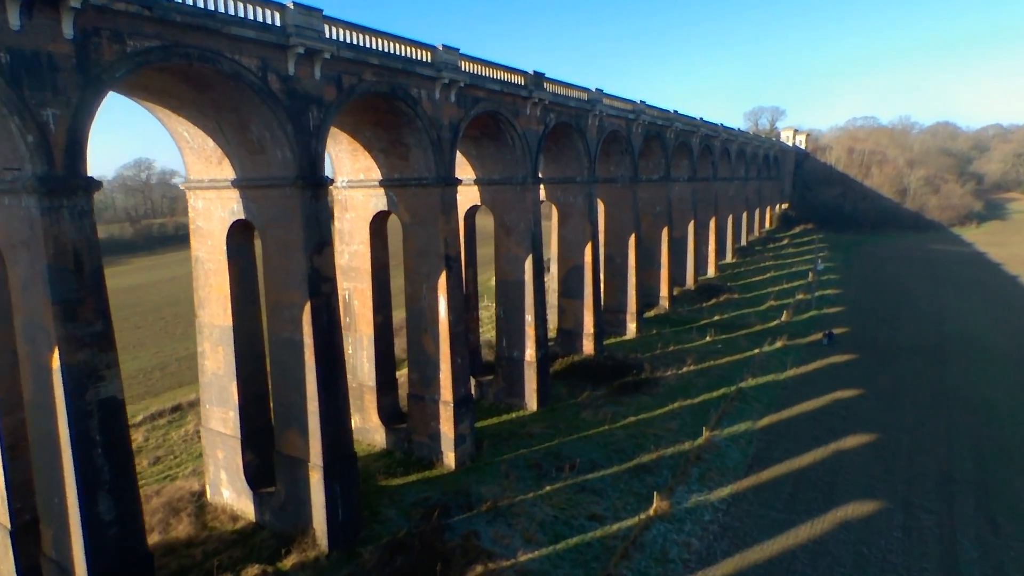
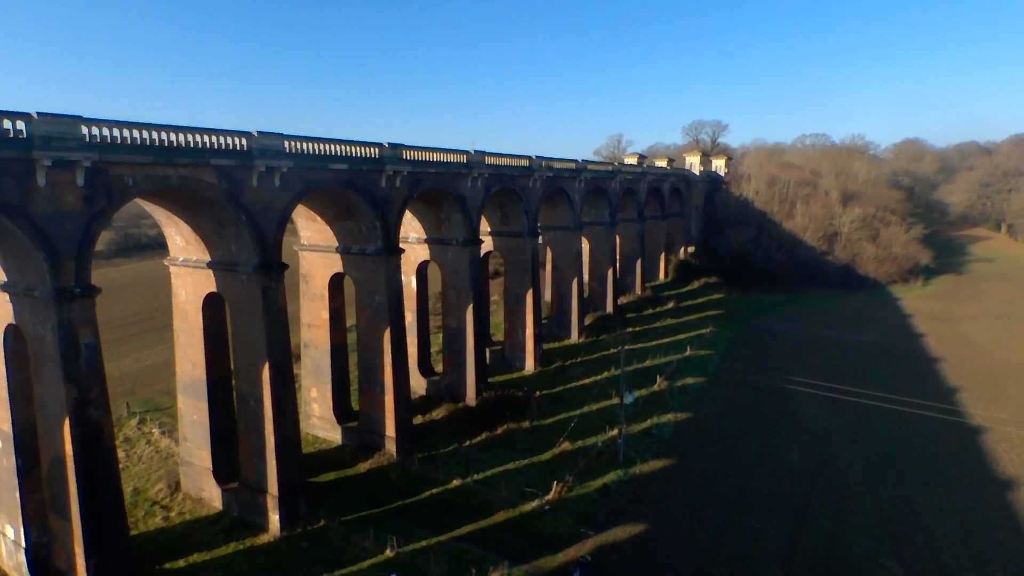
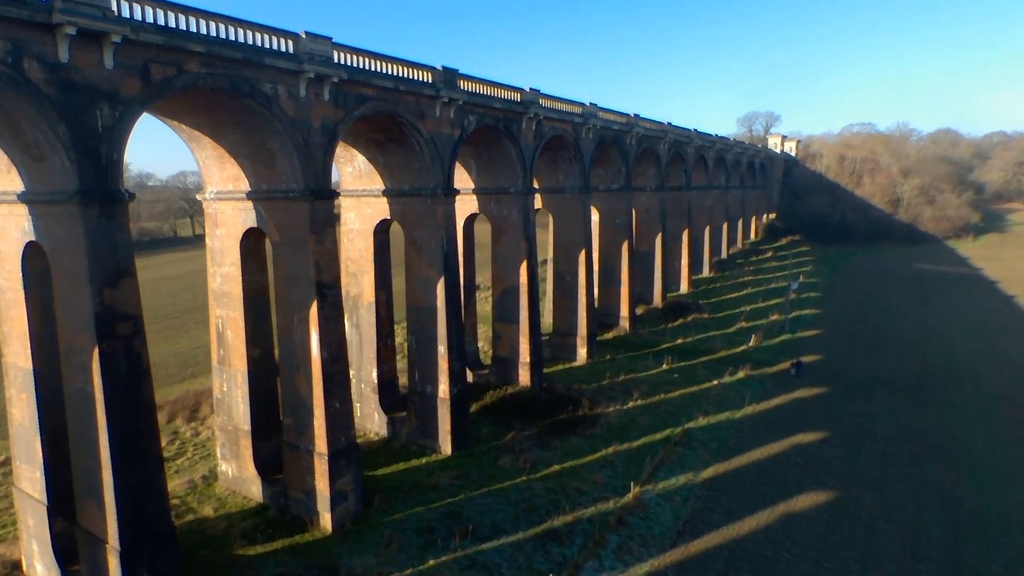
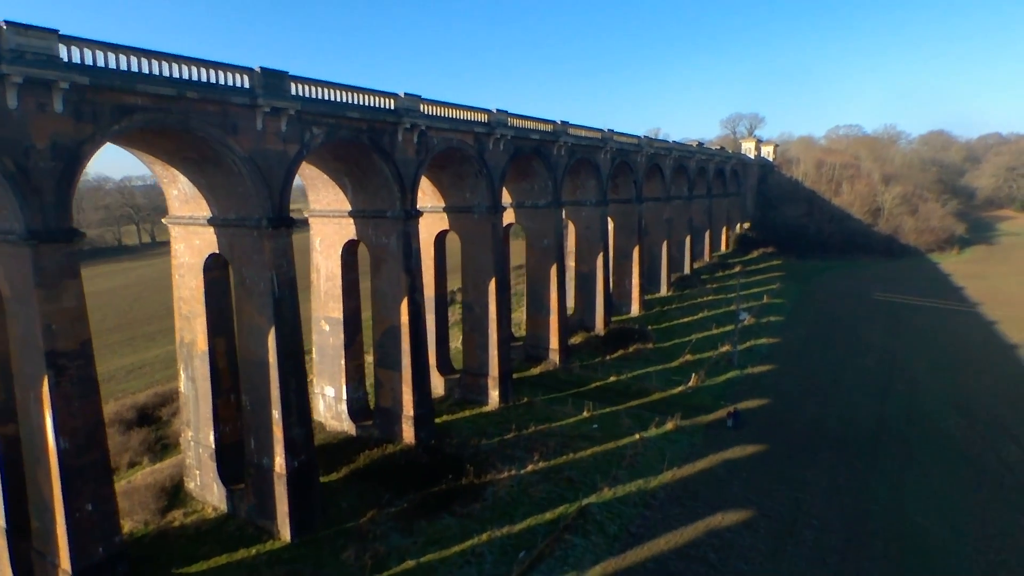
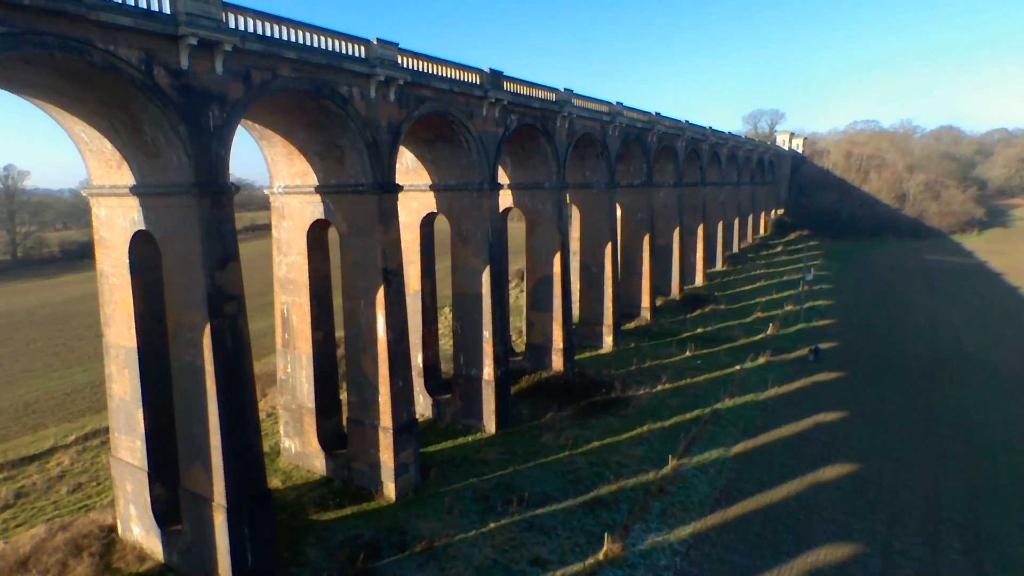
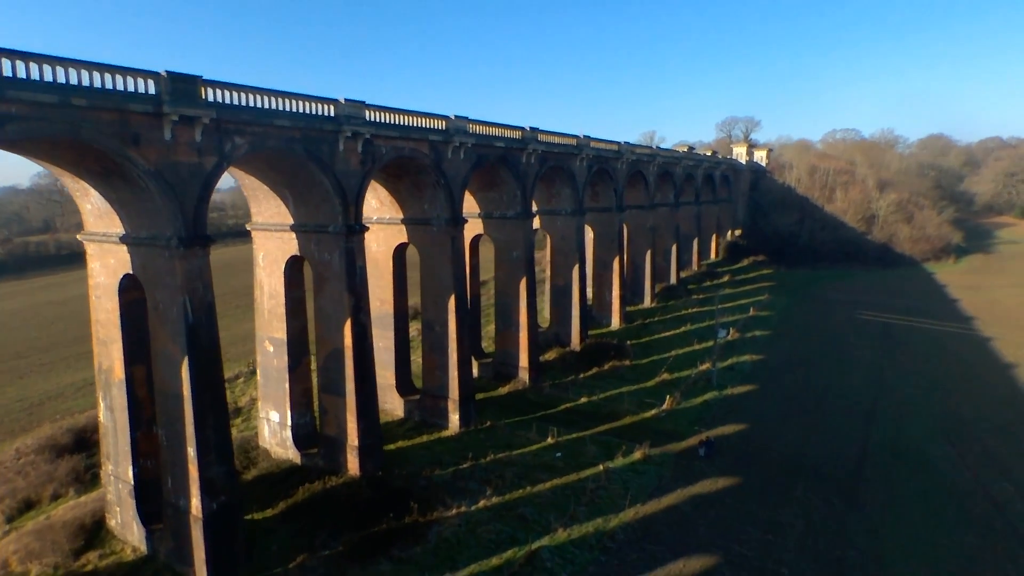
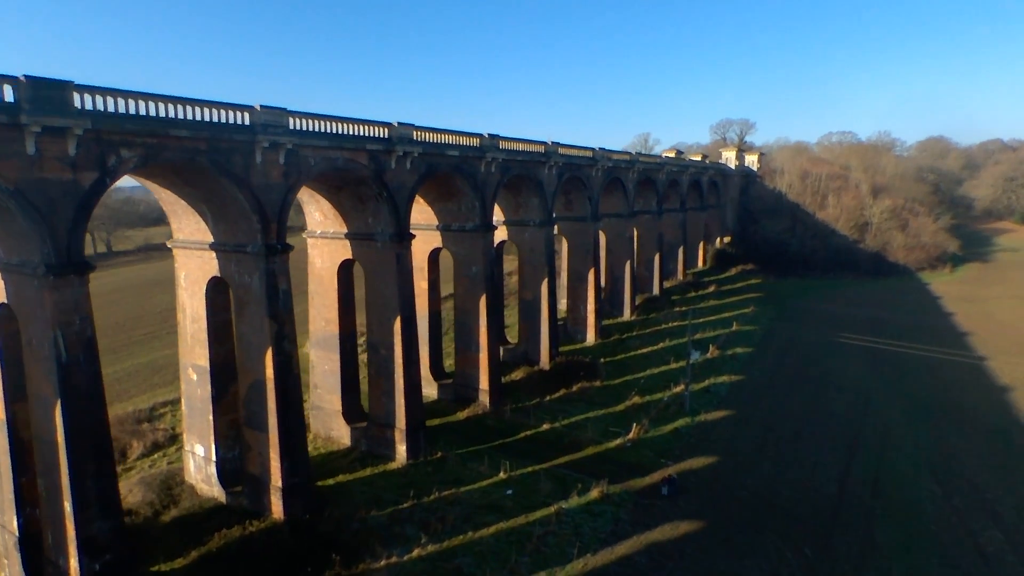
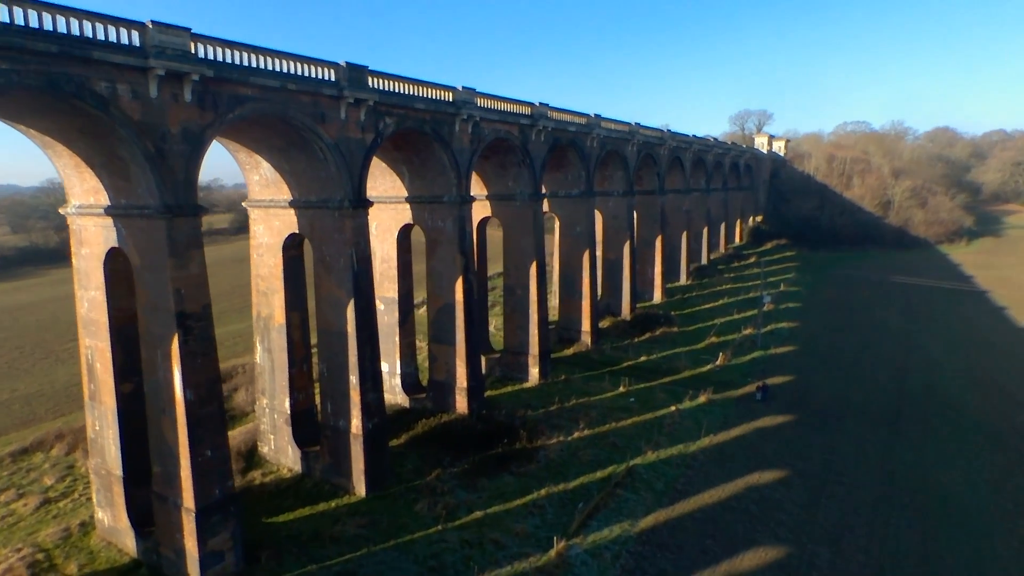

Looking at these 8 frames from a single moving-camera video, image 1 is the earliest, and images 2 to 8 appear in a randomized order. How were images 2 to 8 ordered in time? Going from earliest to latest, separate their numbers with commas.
5, 3, 8, 4, 6, 7, 2
